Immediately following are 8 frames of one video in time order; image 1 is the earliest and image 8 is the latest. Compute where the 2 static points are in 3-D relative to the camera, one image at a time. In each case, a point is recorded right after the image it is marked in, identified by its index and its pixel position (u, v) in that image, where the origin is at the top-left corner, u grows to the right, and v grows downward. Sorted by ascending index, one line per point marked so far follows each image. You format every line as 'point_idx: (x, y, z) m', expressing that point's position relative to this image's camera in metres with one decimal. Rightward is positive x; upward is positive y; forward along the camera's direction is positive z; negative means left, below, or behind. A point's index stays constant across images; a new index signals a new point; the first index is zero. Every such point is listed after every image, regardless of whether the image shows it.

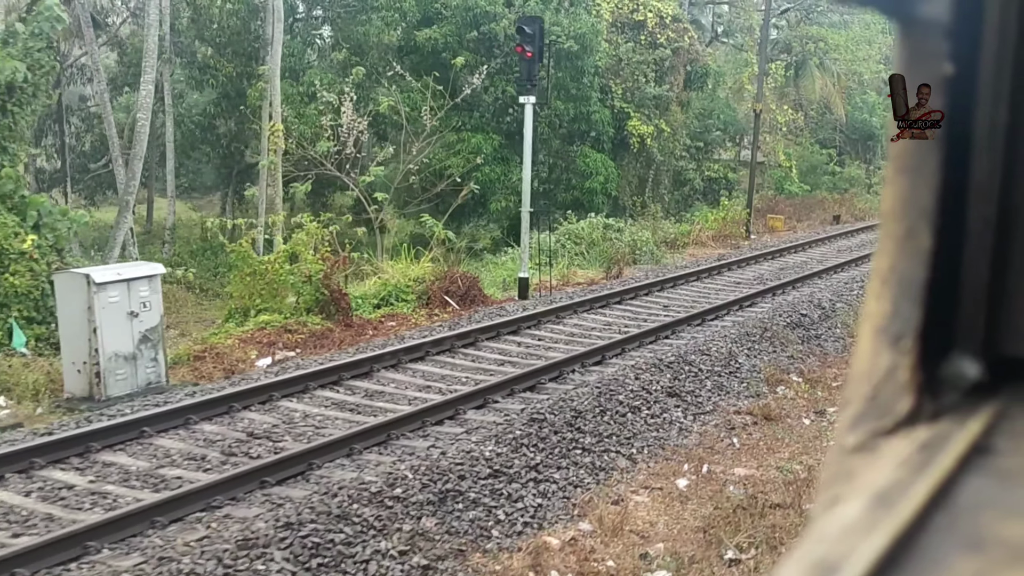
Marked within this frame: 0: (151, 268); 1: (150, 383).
0: (-3.0, +0.1, +8.4) m
1: (-3.0, -0.8, +8.4) m
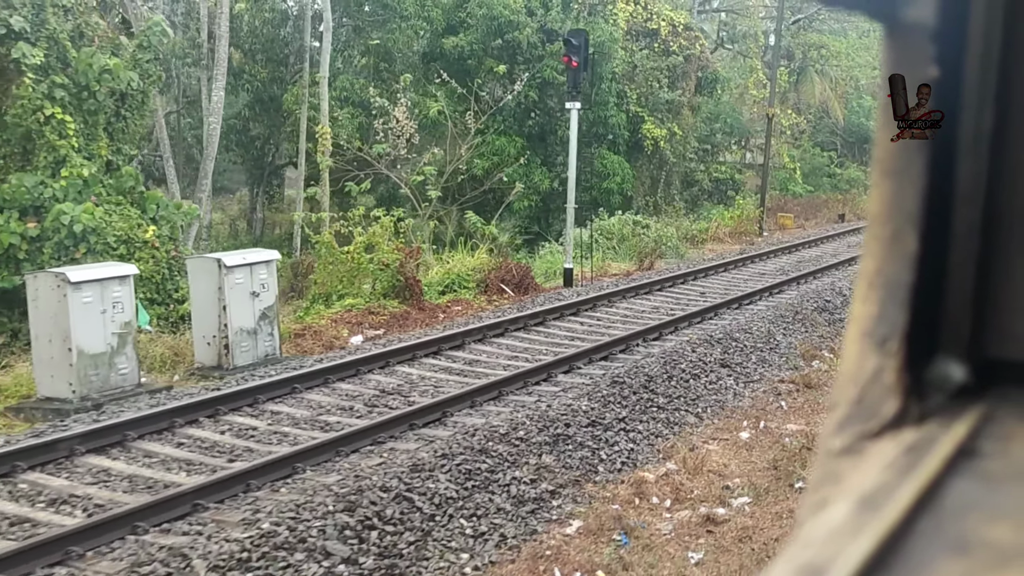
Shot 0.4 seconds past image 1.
0: (-2.3, +0.3, +9.6) m
1: (-2.3, -0.6, +9.5) m
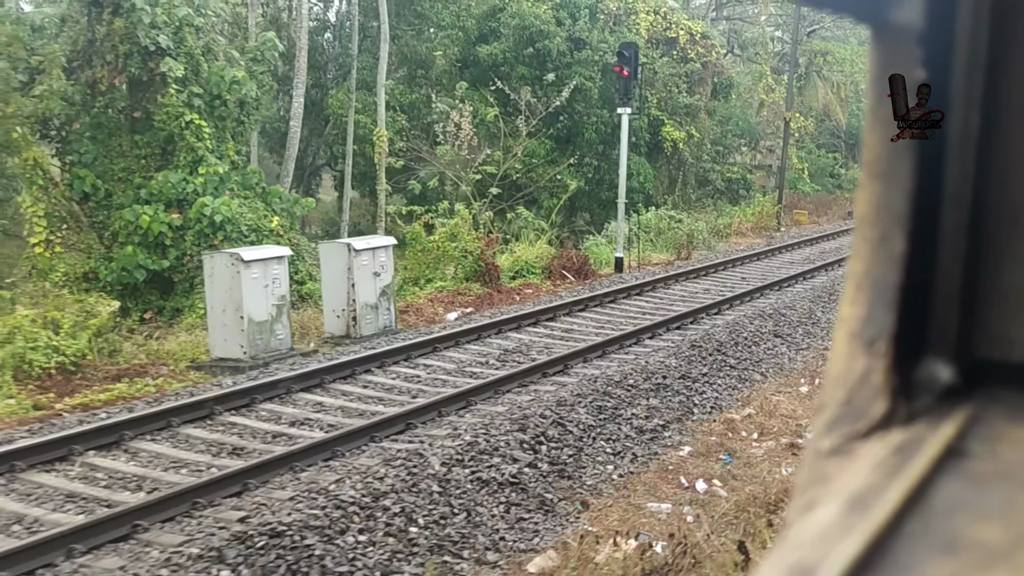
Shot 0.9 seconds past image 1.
0: (-1.4, +0.5, +11.1) m
1: (-1.4, -0.4, +11.0) m
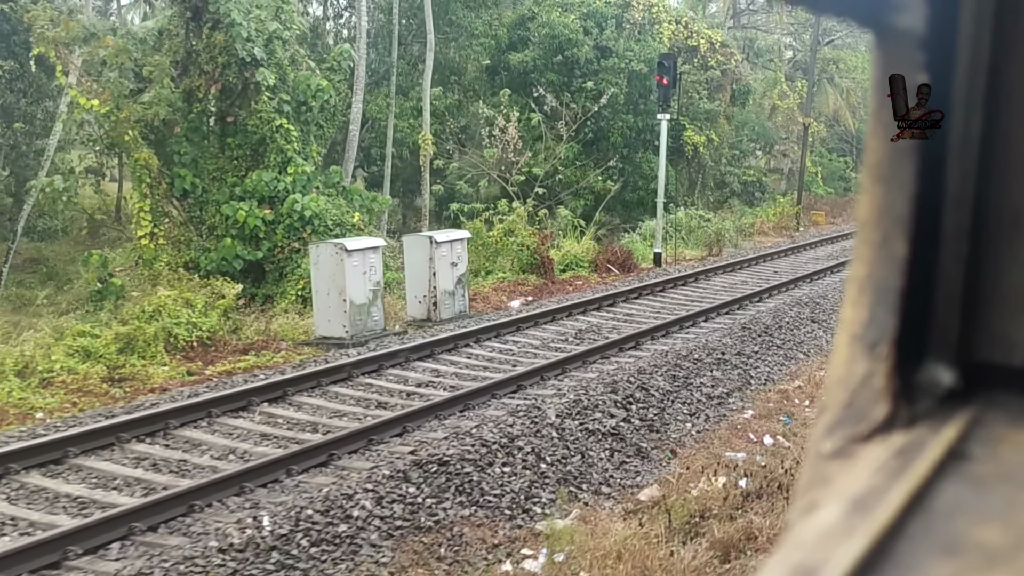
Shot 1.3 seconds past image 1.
0: (-0.6, +0.6, +12.3) m
1: (-0.6, -0.3, +12.2) m
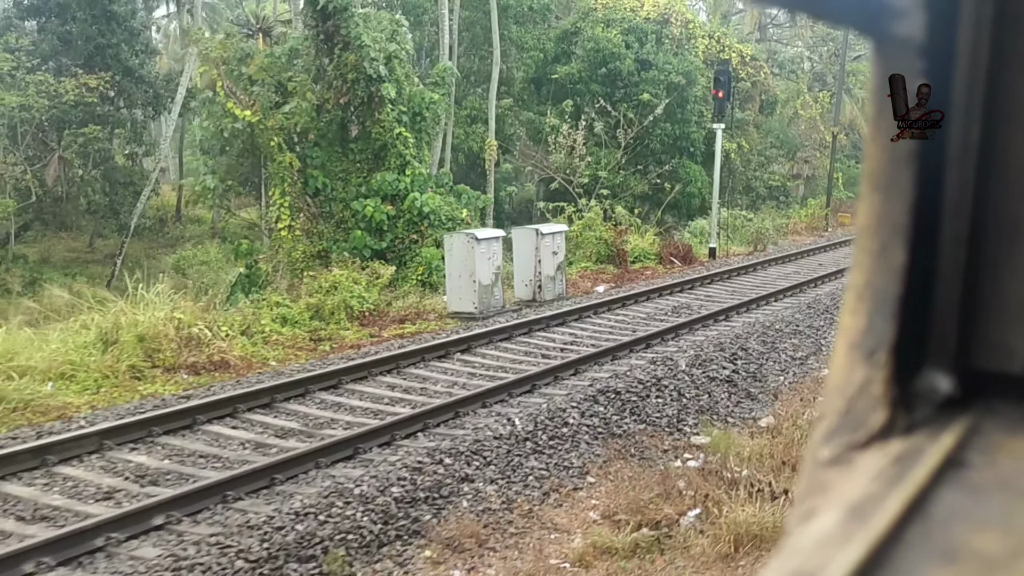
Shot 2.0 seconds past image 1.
0: (+0.7, +0.8, +14.2) m
1: (+0.7, -0.1, +14.2) m
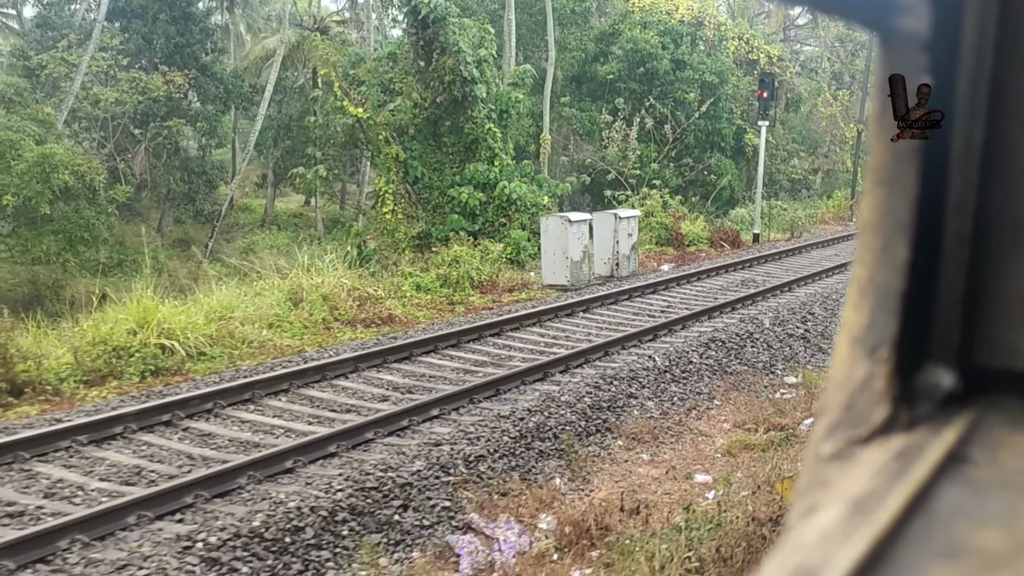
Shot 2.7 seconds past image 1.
0: (+1.9, +1.2, +16.1) m
1: (+1.9, +0.3, +16.1) m
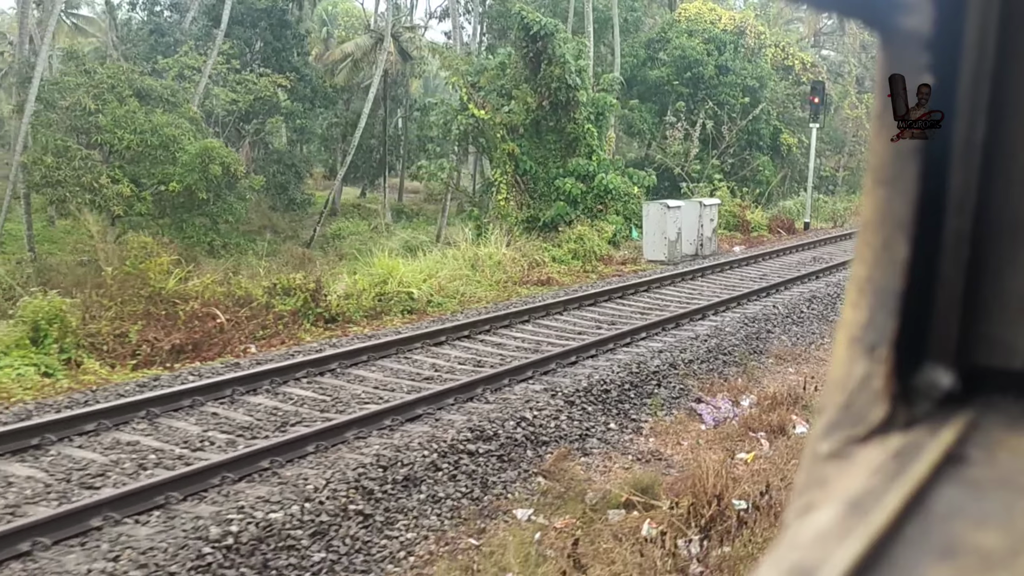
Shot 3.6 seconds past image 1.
0: (+3.7, +1.6, +18.9) m
1: (+3.7, +0.7, +18.8) m
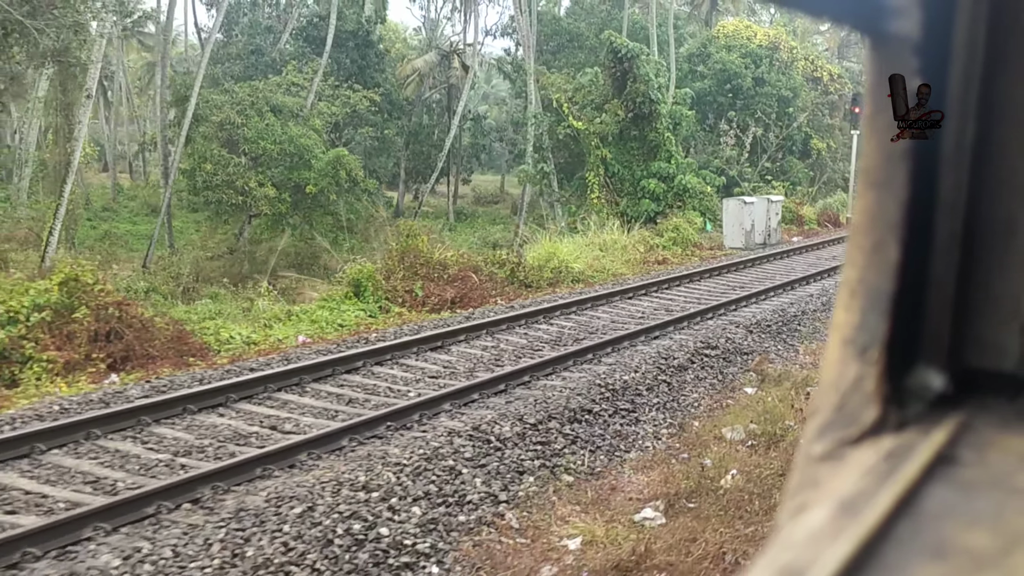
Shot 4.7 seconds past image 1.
0: (+5.8, +1.9, +22.0) m
1: (+5.8, +1.0, +21.9) m
